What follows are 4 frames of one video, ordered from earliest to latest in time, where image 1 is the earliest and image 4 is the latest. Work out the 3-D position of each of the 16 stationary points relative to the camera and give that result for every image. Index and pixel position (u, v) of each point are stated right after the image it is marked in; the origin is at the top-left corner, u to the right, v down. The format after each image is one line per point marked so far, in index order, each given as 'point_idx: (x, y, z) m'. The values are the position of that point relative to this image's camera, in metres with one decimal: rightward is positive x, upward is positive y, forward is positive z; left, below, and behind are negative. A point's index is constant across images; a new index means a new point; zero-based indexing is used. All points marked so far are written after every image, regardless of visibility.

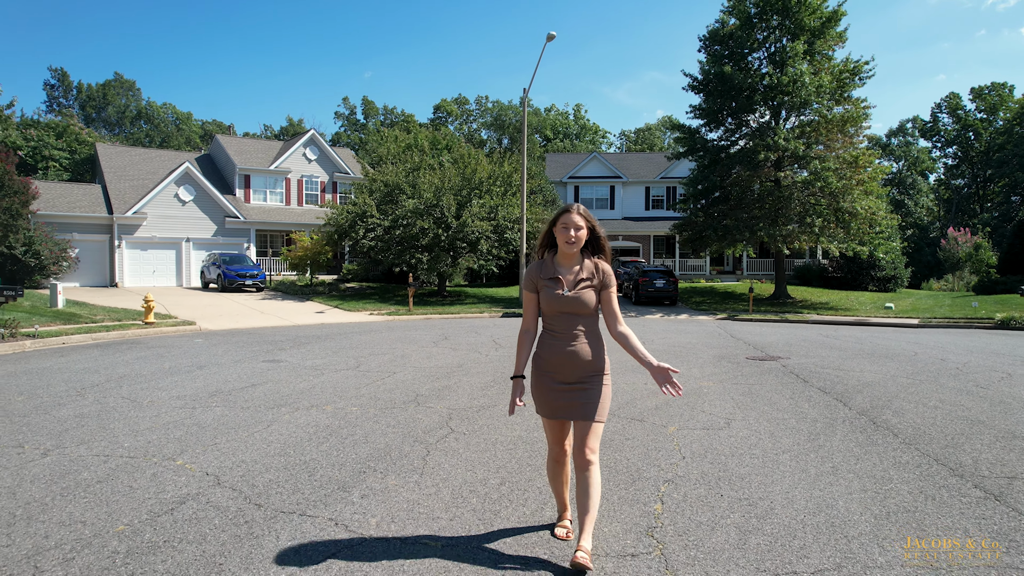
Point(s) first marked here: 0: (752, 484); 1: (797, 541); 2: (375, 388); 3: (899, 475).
0: (+1.7, -1.4, +4.0) m
1: (+1.6, -1.4, +3.1) m
2: (-1.9, -1.4, +7.6) m
3: (+3.0, -1.4, +4.2) m
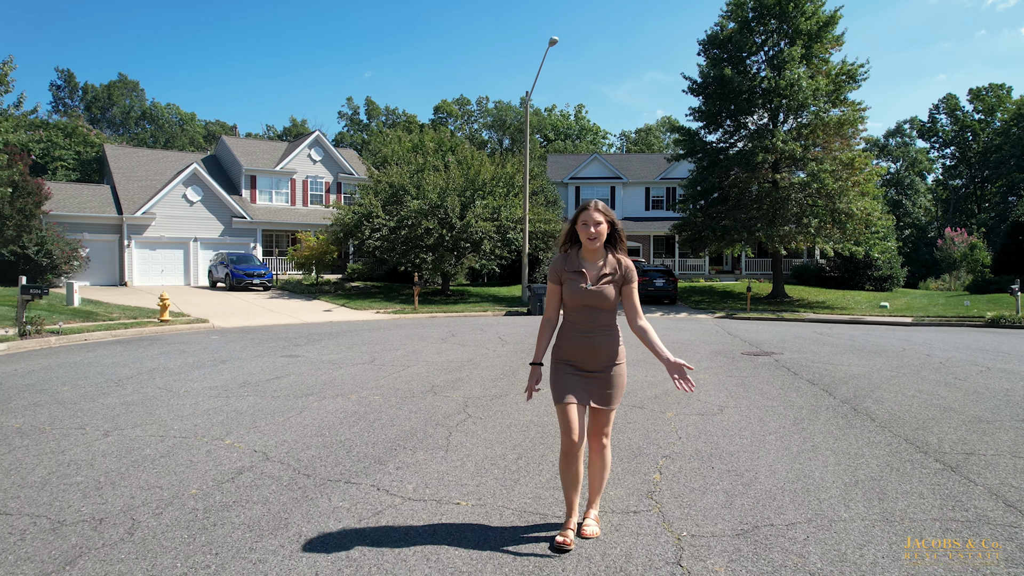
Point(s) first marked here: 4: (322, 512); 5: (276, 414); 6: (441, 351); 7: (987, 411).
0: (+1.9, -1.4, +4.5) m
1: (+1.8, -1.4, +3.7) m
2: (-1.8, -1.4, +8.1) m
3: (+3.1, -1.4, +4.7) m
4: (-1.2, -1.4, +3.5) m
5: (-2.6, -1.4, +5.9) m
6: (-1.5, -1.3, +11.2) m
7: (+5.2, -1.4, +6.0) m
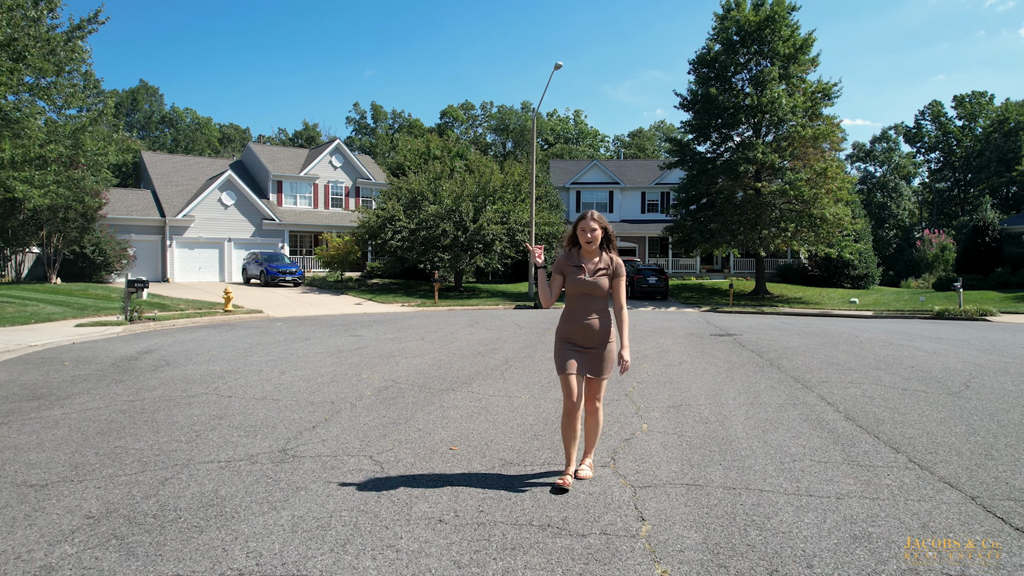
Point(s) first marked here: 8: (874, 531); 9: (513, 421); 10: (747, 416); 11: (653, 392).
0: (+2.3, -1.3, +7.4) m
1: (+2.2, -1.3, +6.6) m
2: (-1.4, -1.2, +11.0) m
3: (+3.5, -1.3, +7.6) m
4: (-0.8, -1.3, +6.5) m
5: (-2.1, -1.2, +8.9) m
6: (-1.0, -1.1, +14.1) m
7: (+5.7, -1.3, +9.0) m
8: (+2.1, -1.4, +3.2) m
9: (0.0, -1.3, +5.5) m
10: (+2.5, -1.3, +5.7) m
11: (+1.8, -1.3, +6.7) m
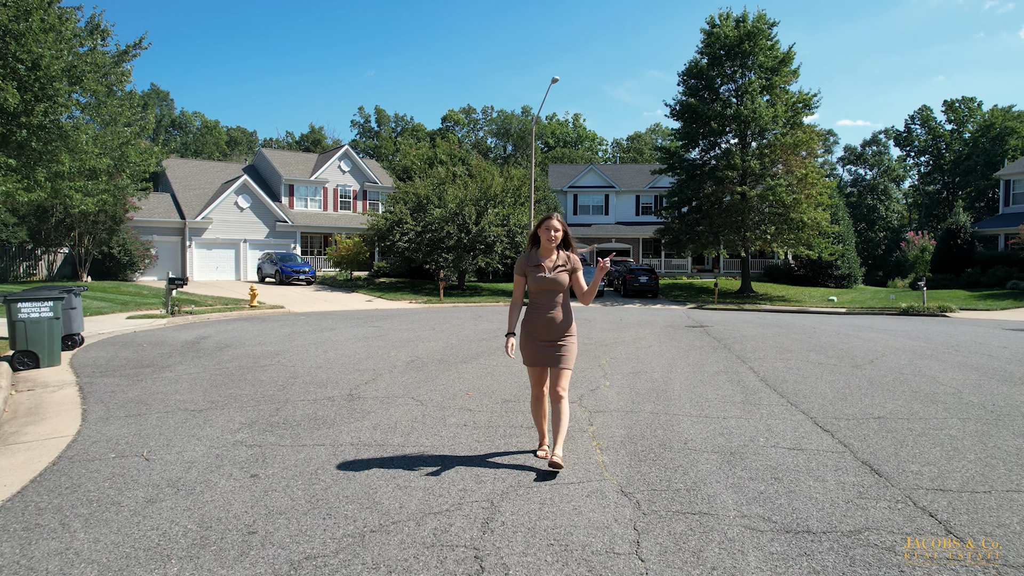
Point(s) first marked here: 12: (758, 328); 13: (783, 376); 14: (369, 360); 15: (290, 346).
0: (+2.3, -1.2, +9.3) m
1: (+2.2, -1.2, +8.5) m
2: (-1.4, -1.2, +12.9) m
3: (+3.5, -1.2, +9.5) m
4: (-0.8, -1.2, +8.4) m
5: (-2.1, -1.2, +10.8) m
6: (-1.0, -1.1, +16.0) m
7: (+5.7, -1.2, +10.9) m
8: (+2.1, -1.3, +5.1) m
9: (0.0, -1.2, +7.4) m
10: (+2.4, -1.3, +7.6) m
11: (+1.7, -1.2, +8.6) m
12: (+6.6, -1.1, +14.7) m
13: (+3.9, -1.3, +7.8) m
14: (-2.3, -1.2, +8.9) m
15: (-4.5, -1.2, +11.0) m
